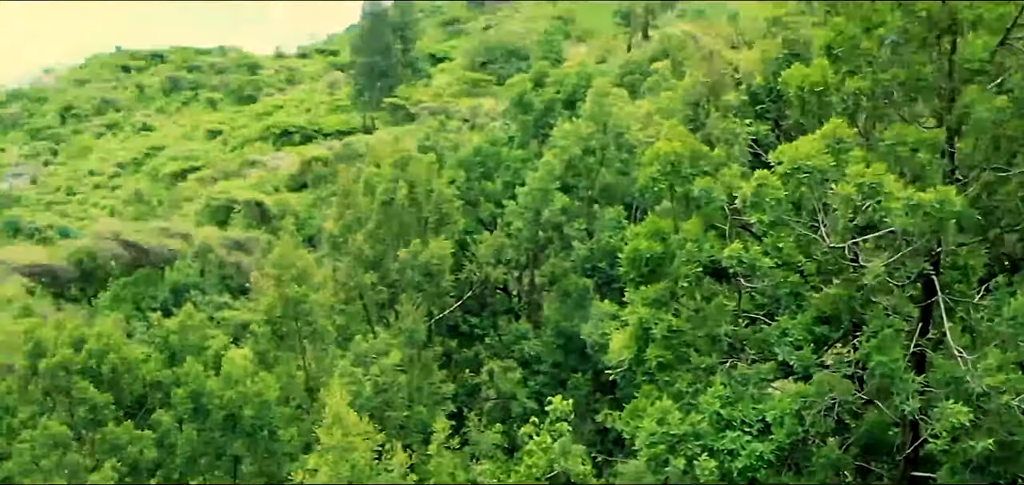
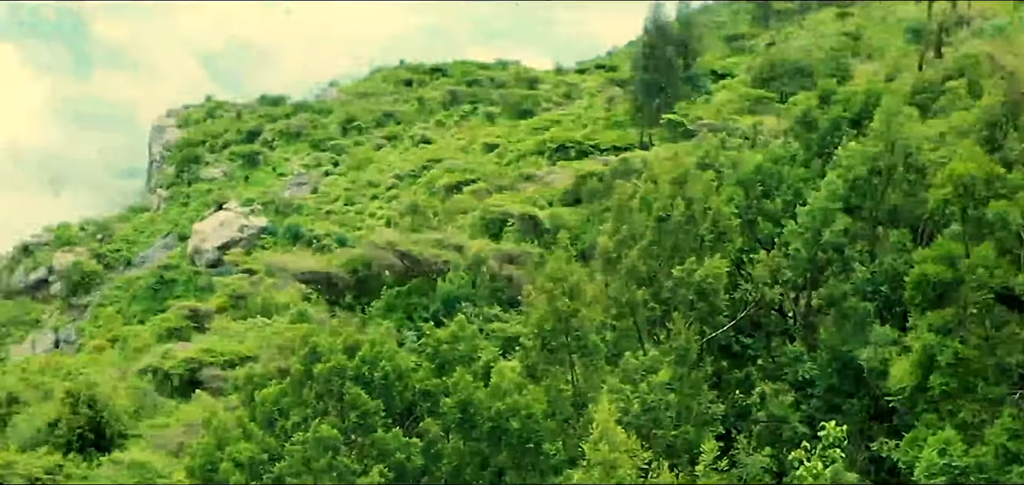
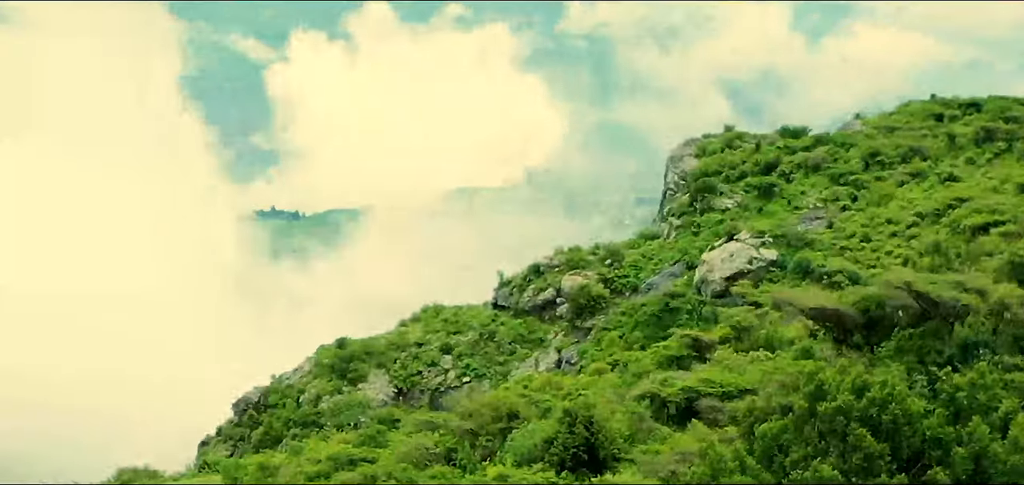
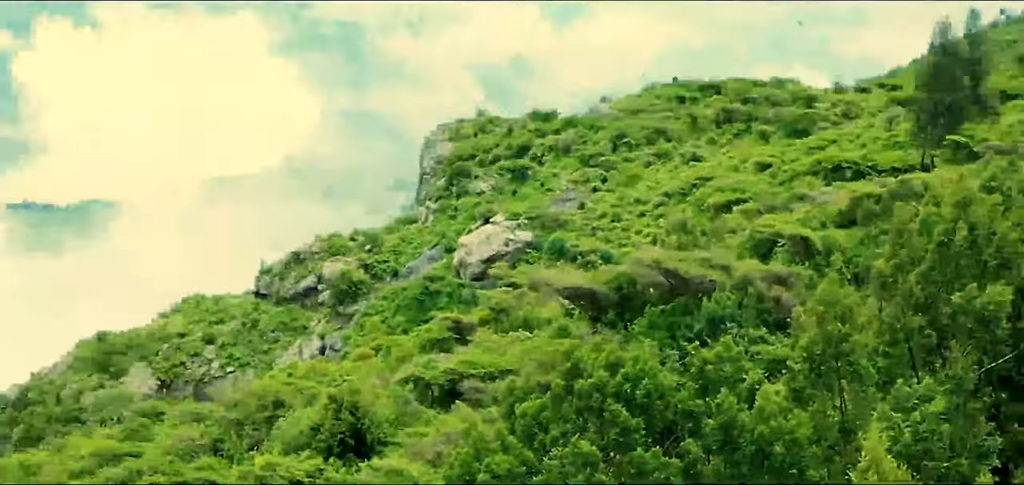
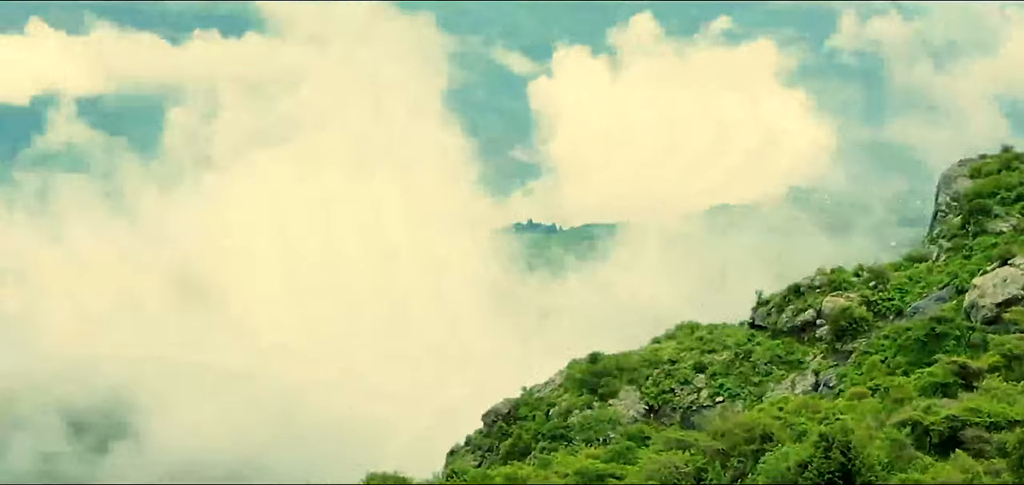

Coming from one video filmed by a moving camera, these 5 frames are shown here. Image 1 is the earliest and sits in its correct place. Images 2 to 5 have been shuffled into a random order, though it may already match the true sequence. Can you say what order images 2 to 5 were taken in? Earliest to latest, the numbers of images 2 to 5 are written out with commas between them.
2, 4, 3, 5
